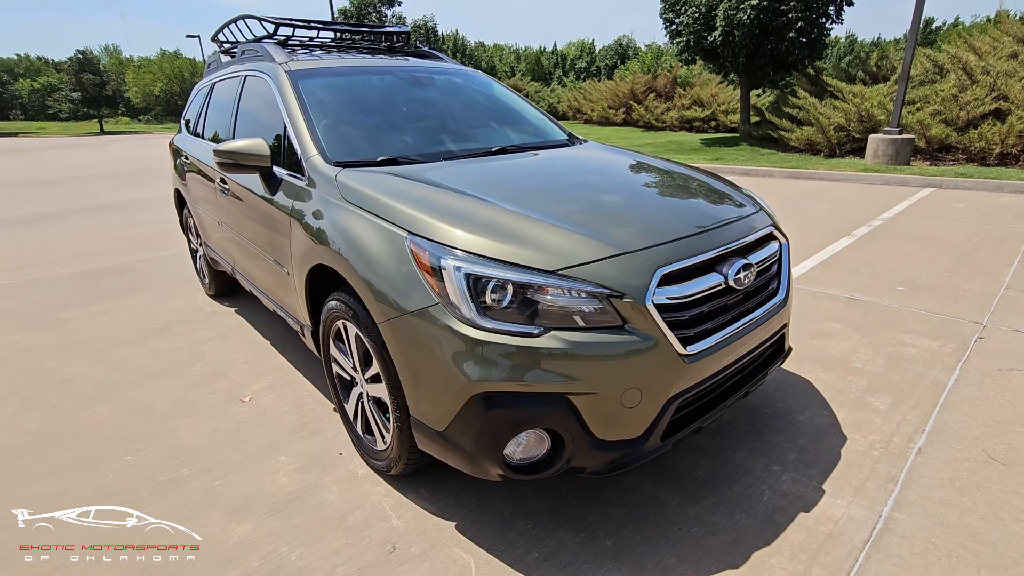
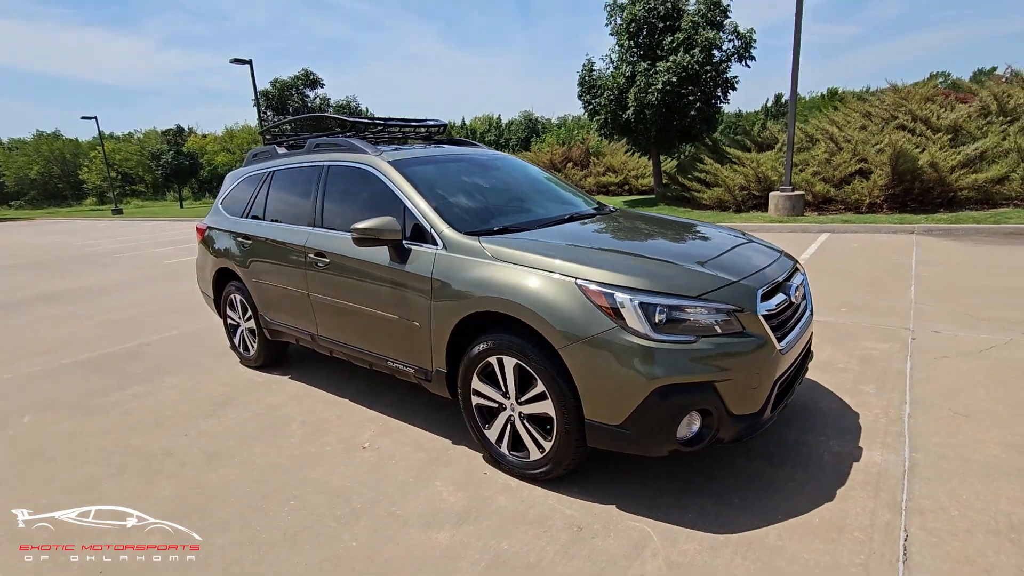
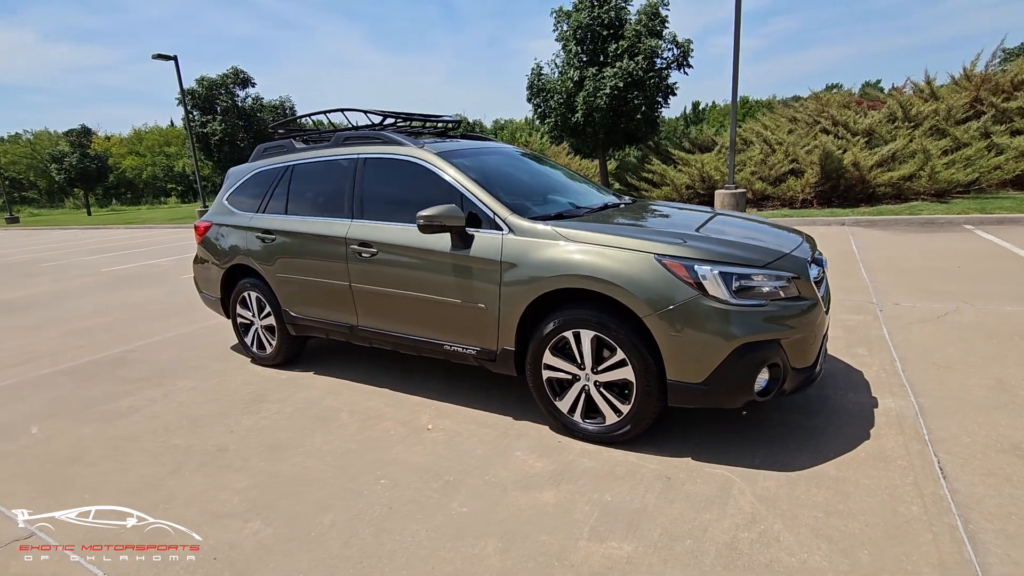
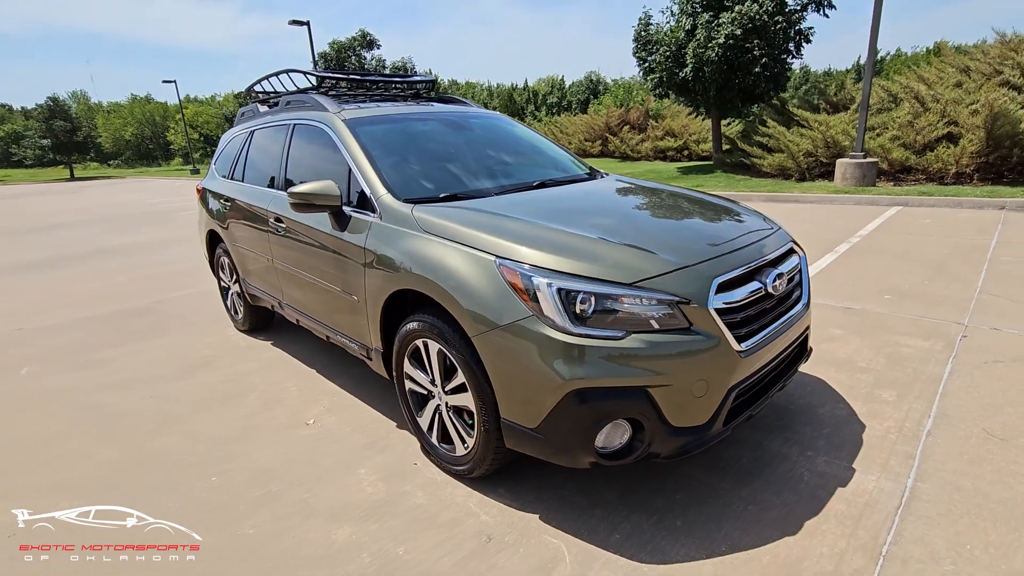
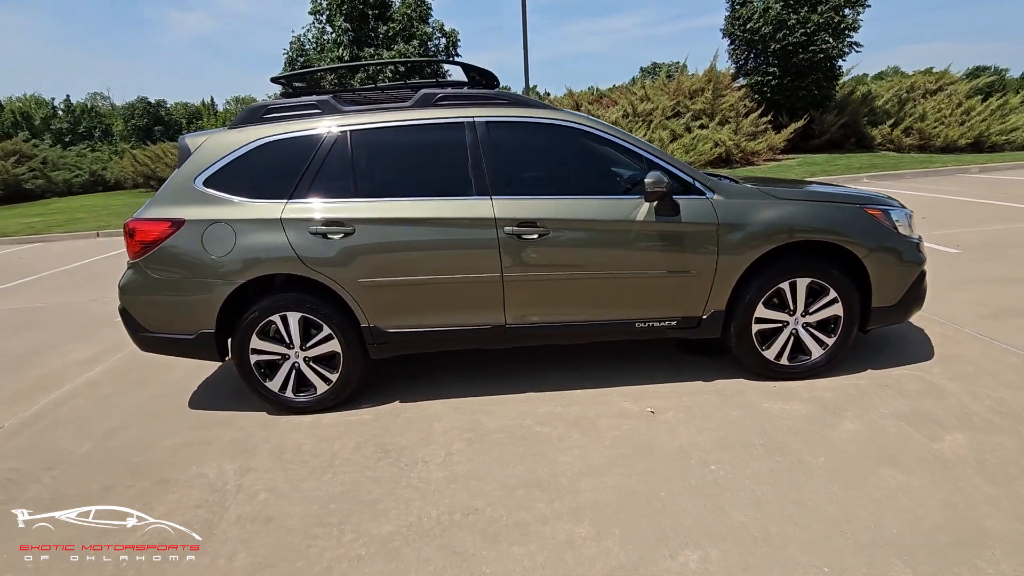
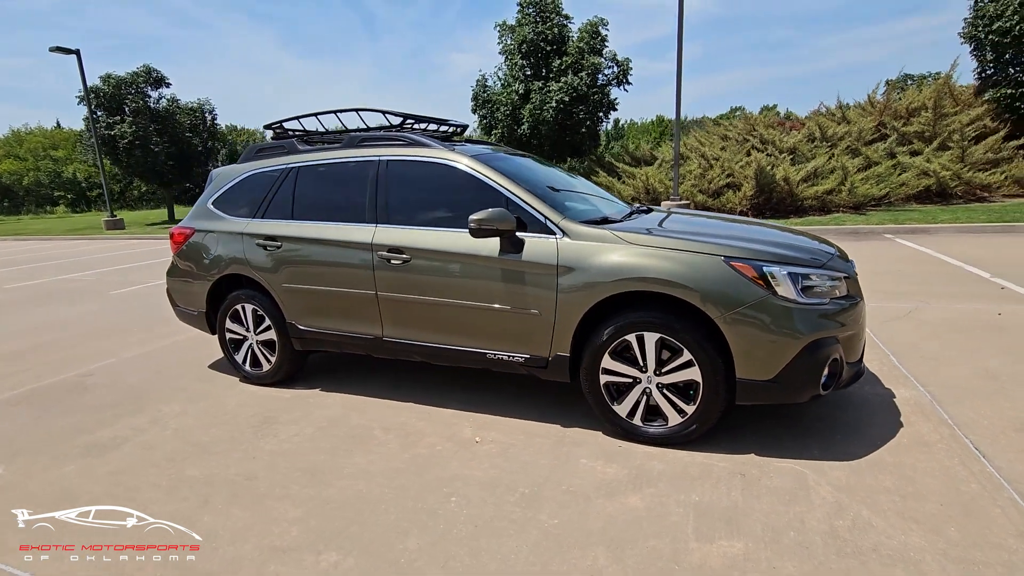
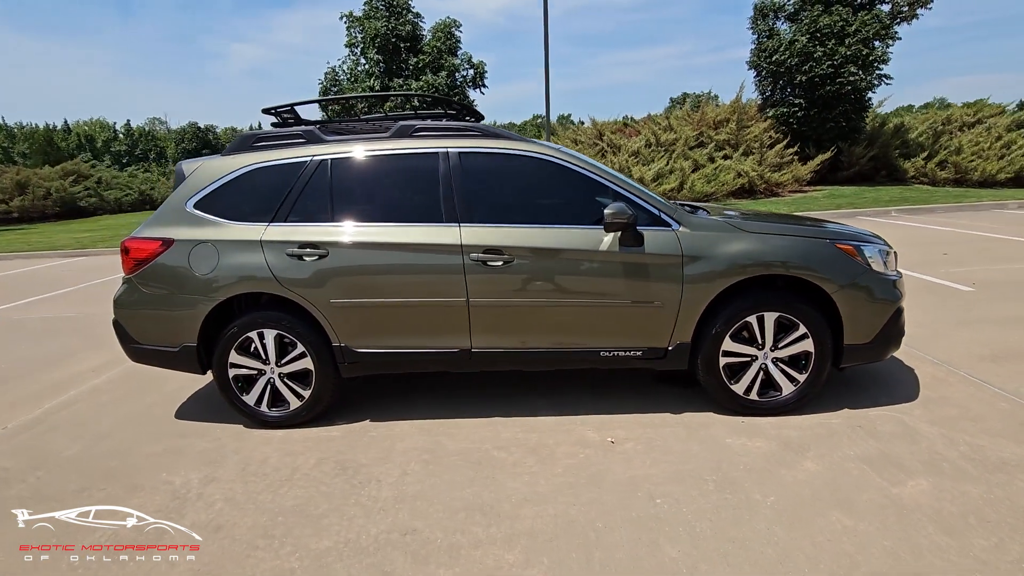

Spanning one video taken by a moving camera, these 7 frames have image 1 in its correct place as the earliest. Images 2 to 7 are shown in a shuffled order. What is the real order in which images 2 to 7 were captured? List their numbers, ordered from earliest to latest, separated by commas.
4, 2, 3, 6, 7, 5
